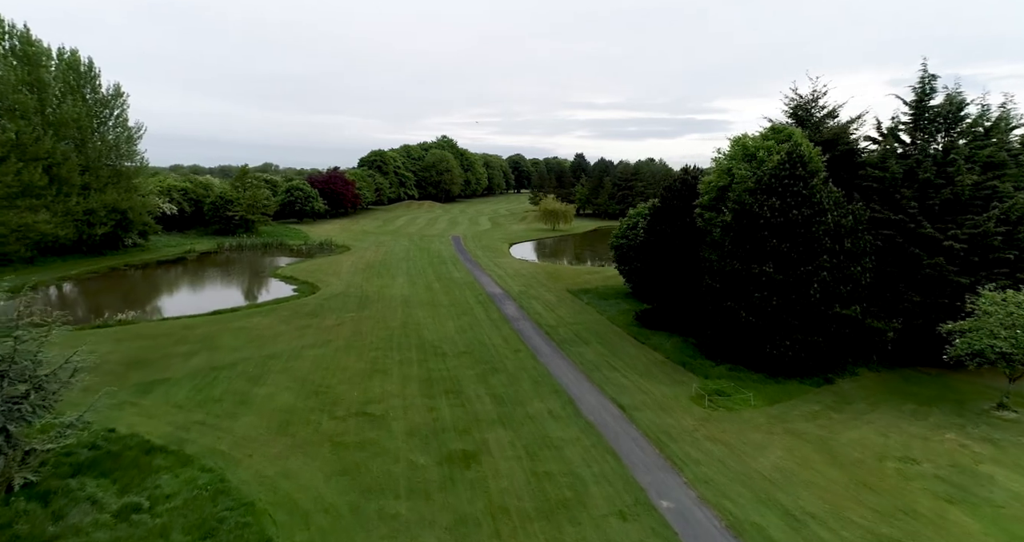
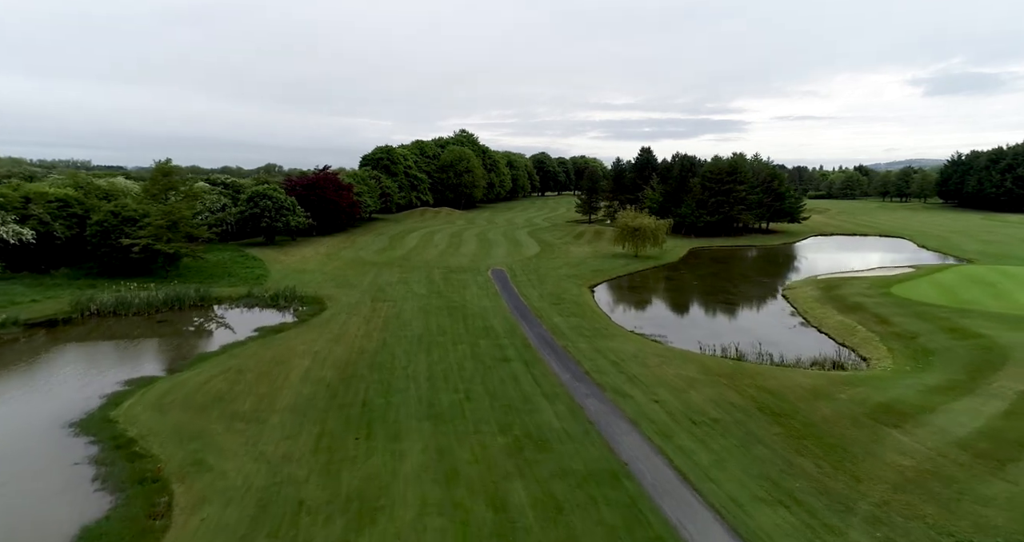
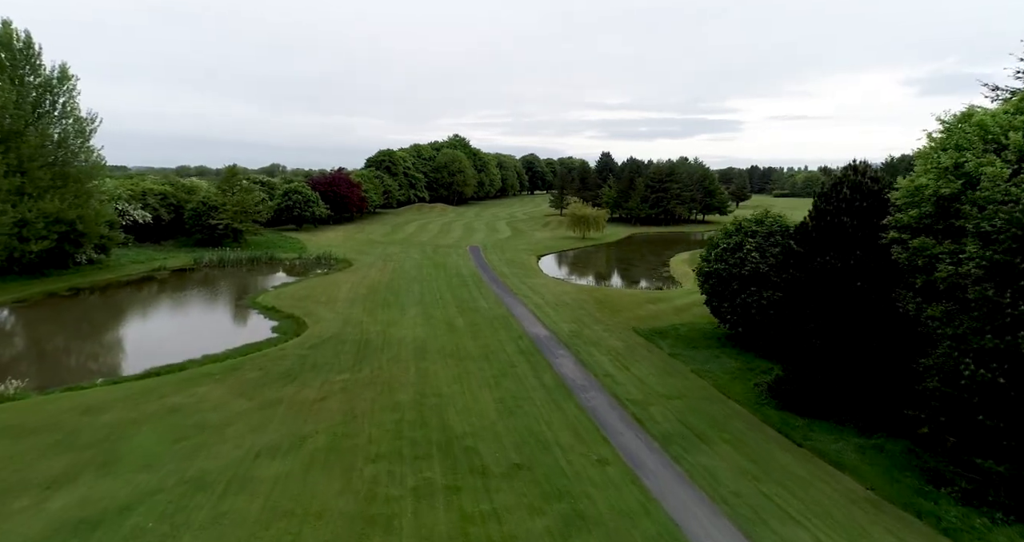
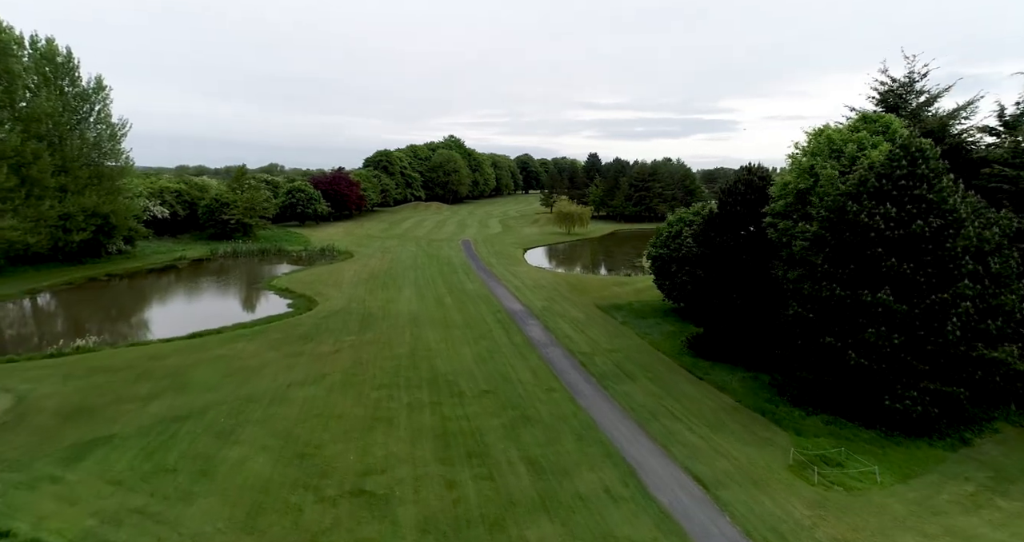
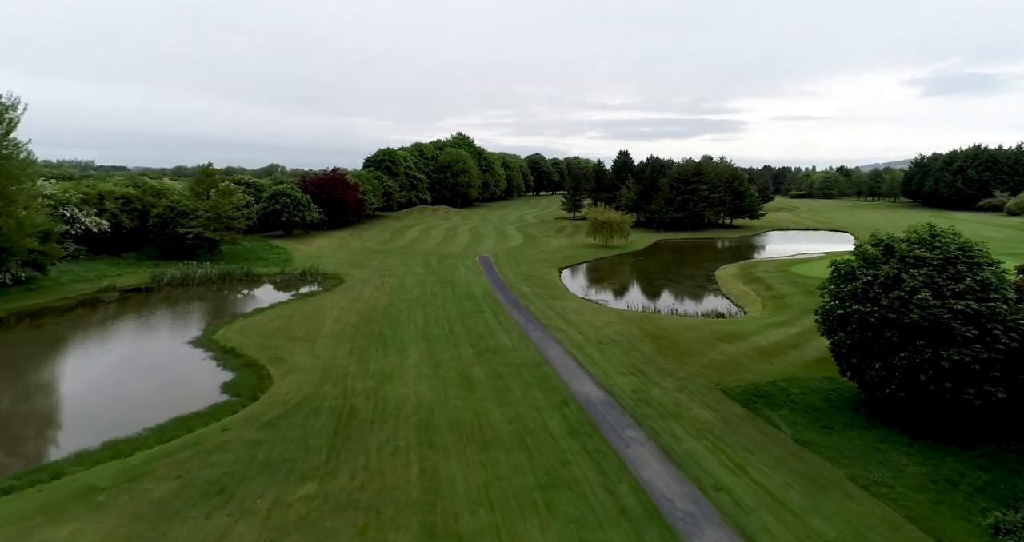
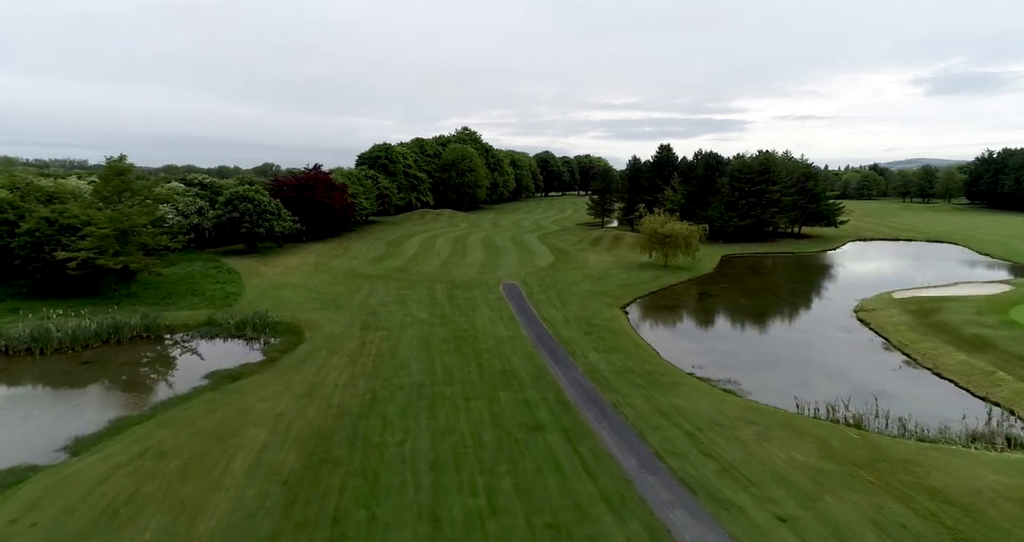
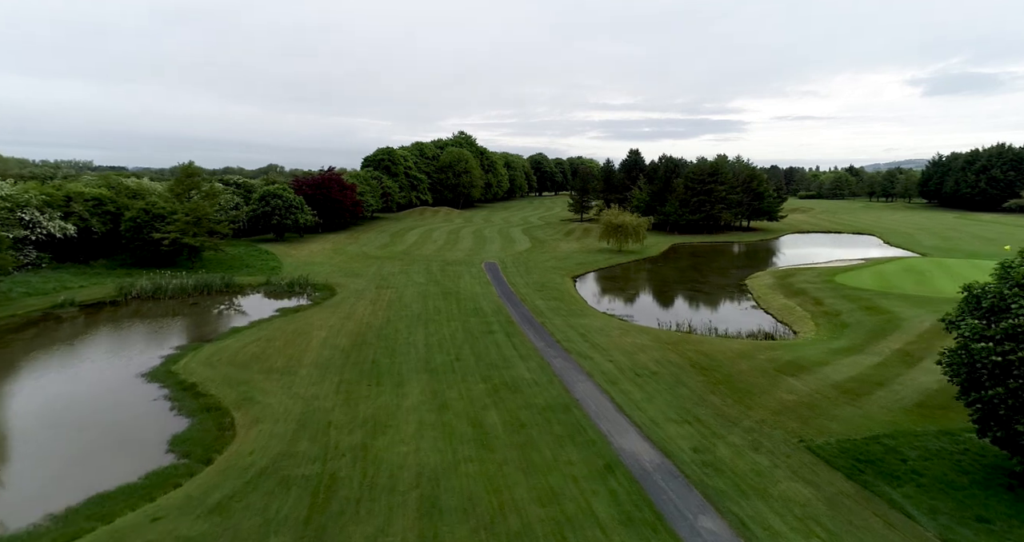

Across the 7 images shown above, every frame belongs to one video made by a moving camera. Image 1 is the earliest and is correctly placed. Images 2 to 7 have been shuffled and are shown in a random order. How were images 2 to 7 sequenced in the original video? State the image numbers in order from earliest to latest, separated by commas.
4, 3, 5, 7, 2, 6
